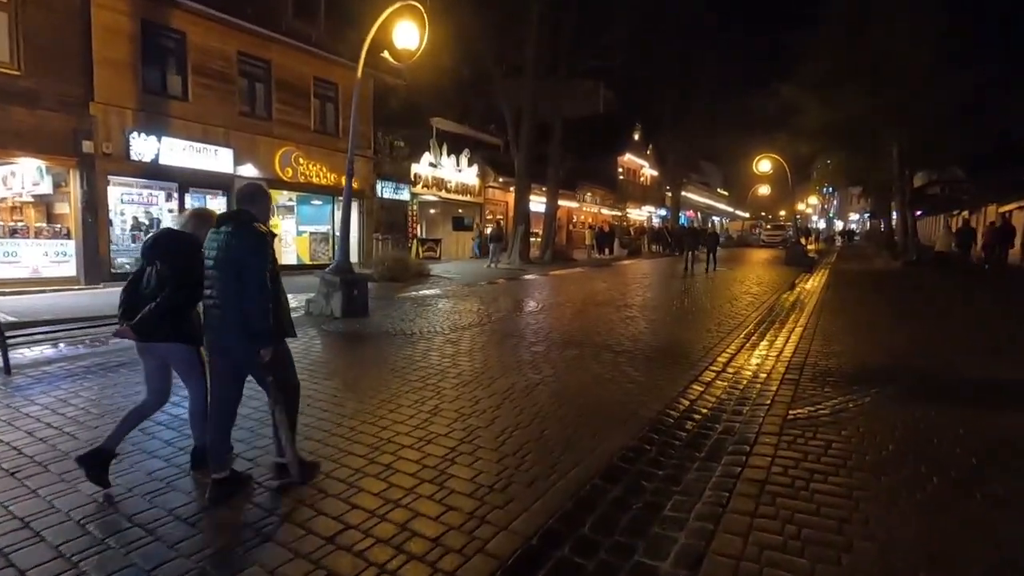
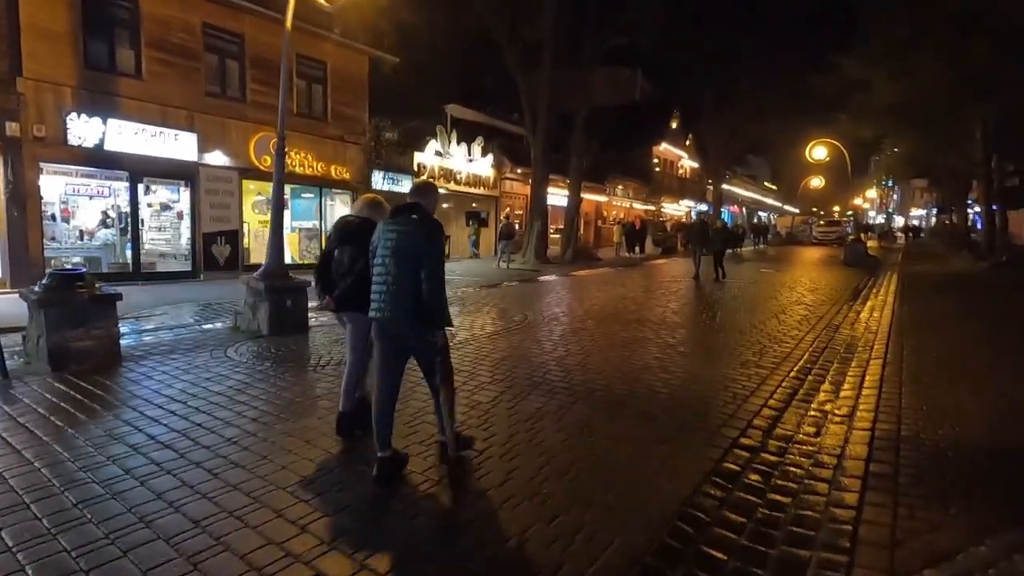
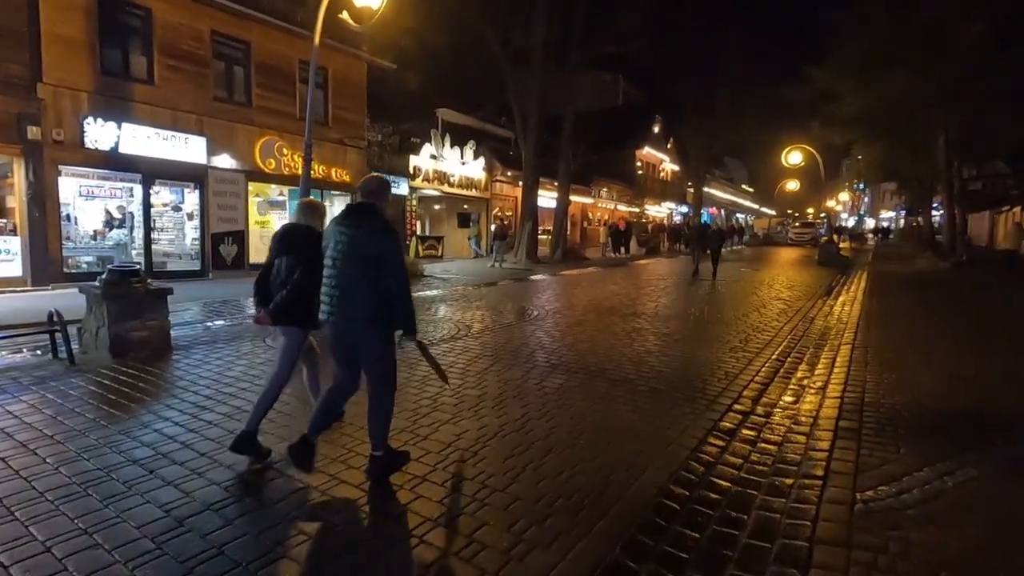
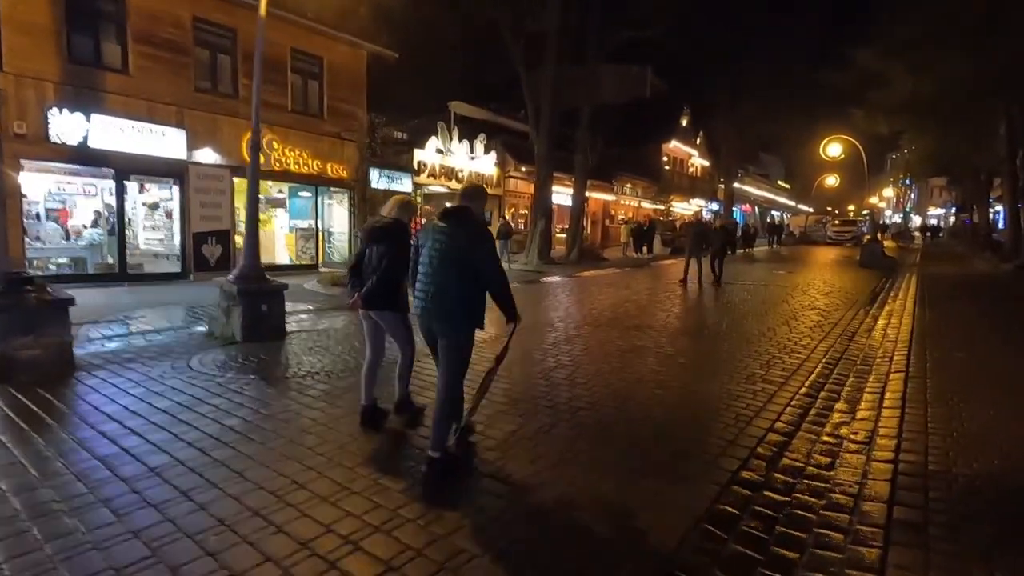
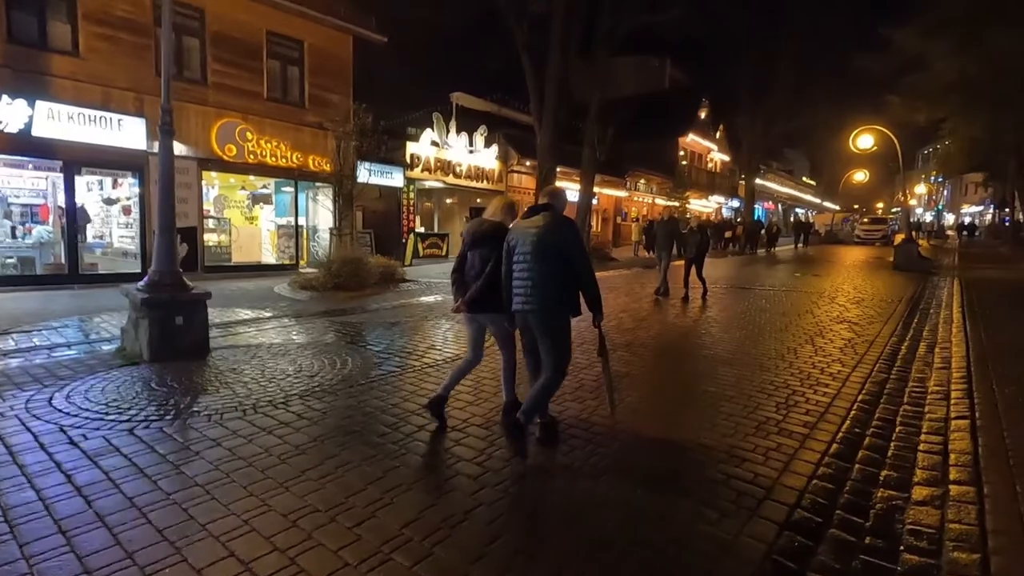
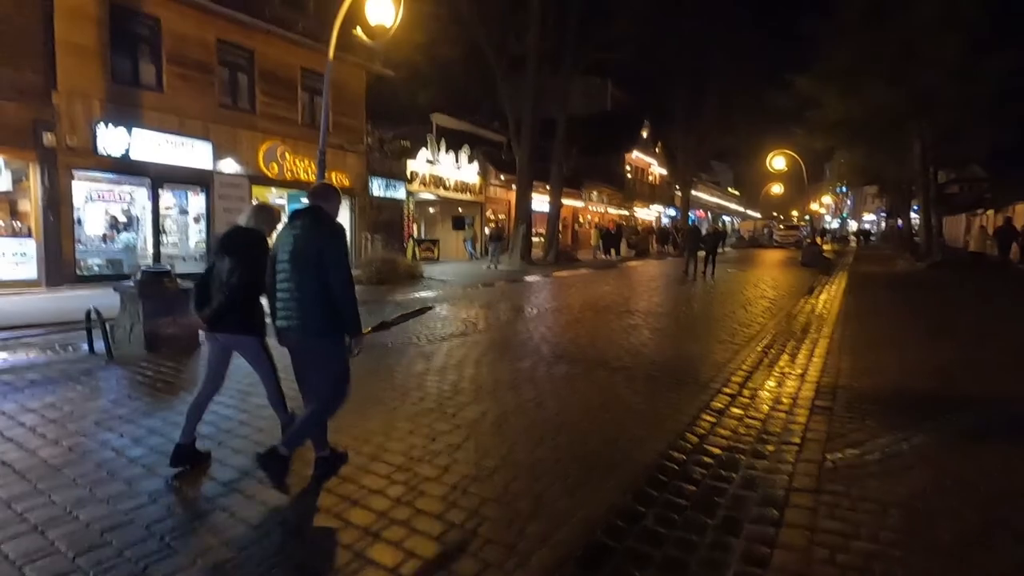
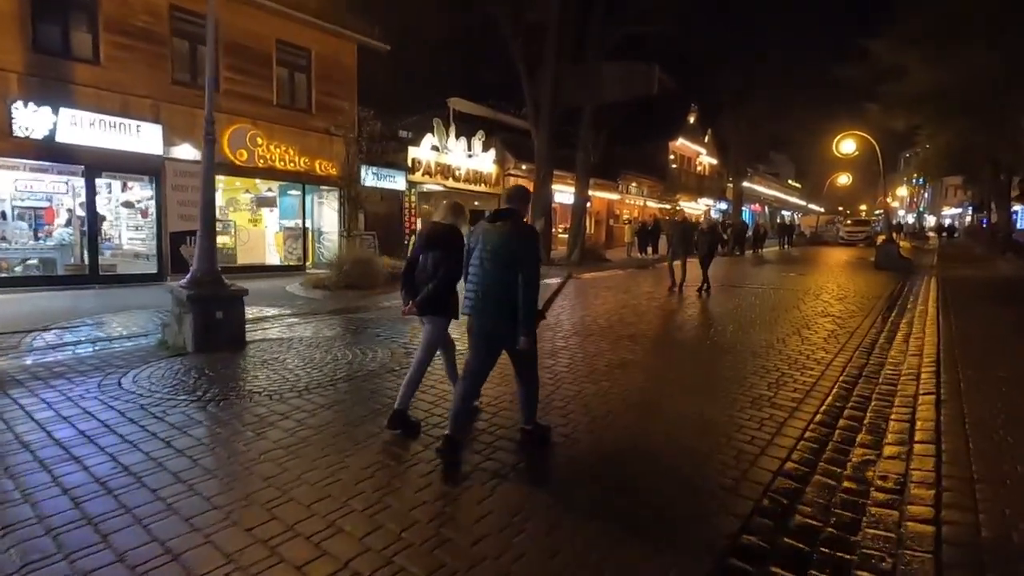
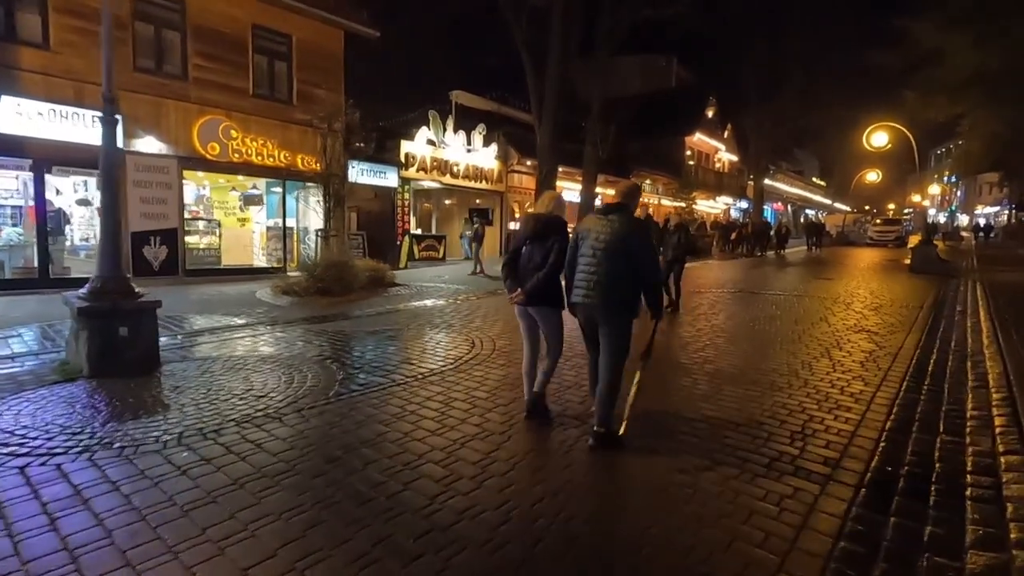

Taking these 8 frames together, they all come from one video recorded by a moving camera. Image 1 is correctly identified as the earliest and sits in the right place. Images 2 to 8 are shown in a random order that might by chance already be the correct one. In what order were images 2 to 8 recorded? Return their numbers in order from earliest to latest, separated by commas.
6, 3, 2, 4, 7, 5, 8
